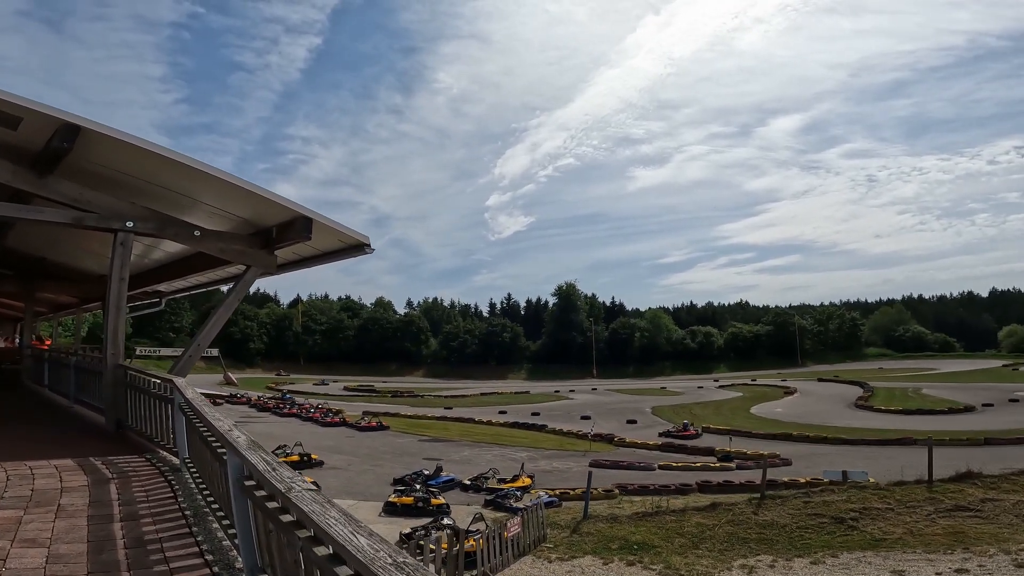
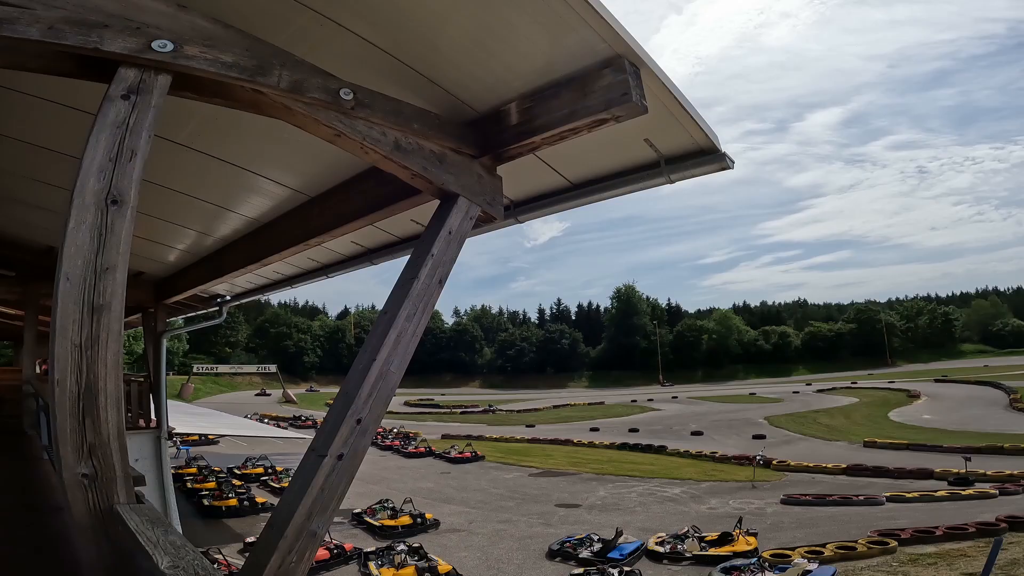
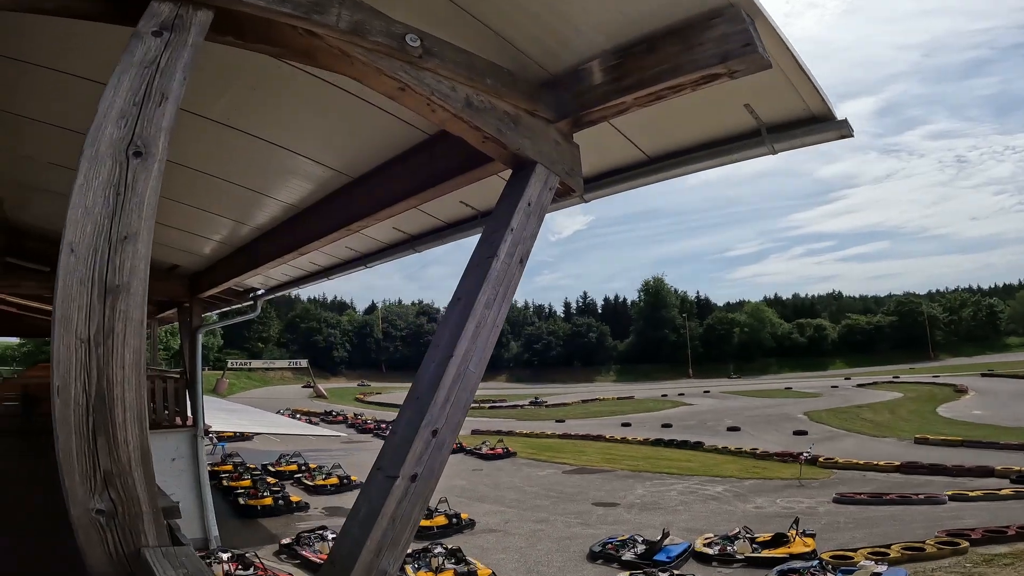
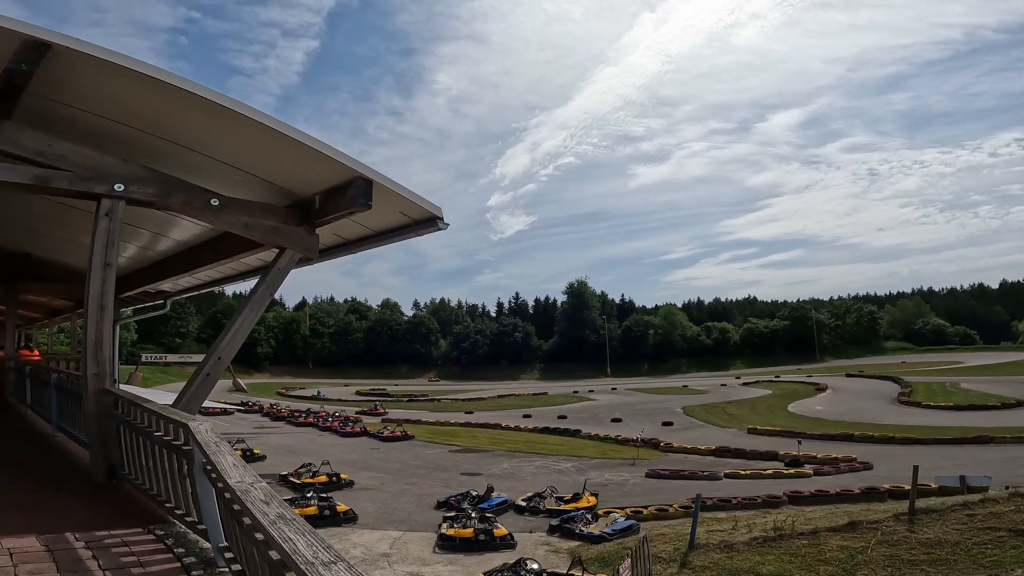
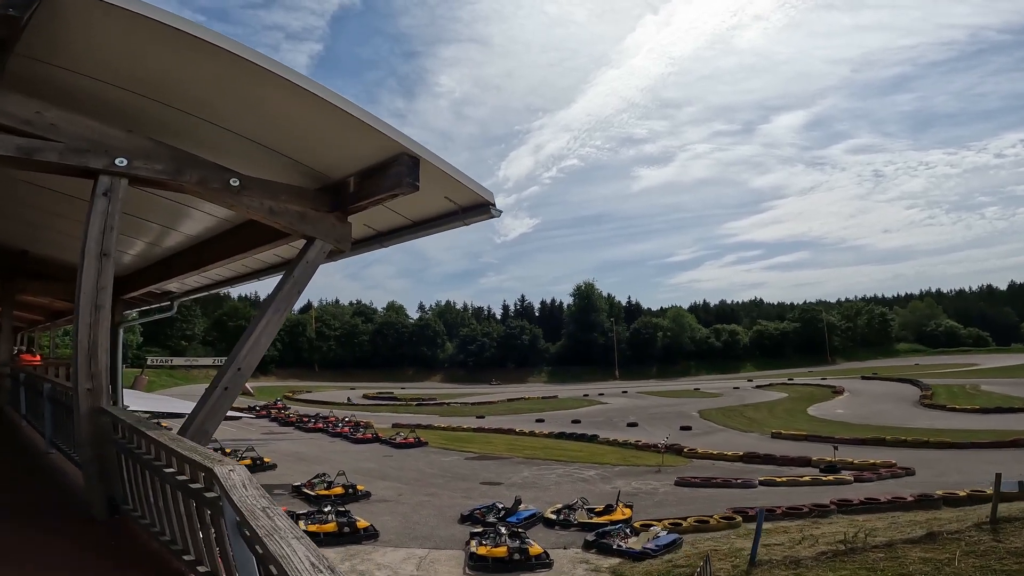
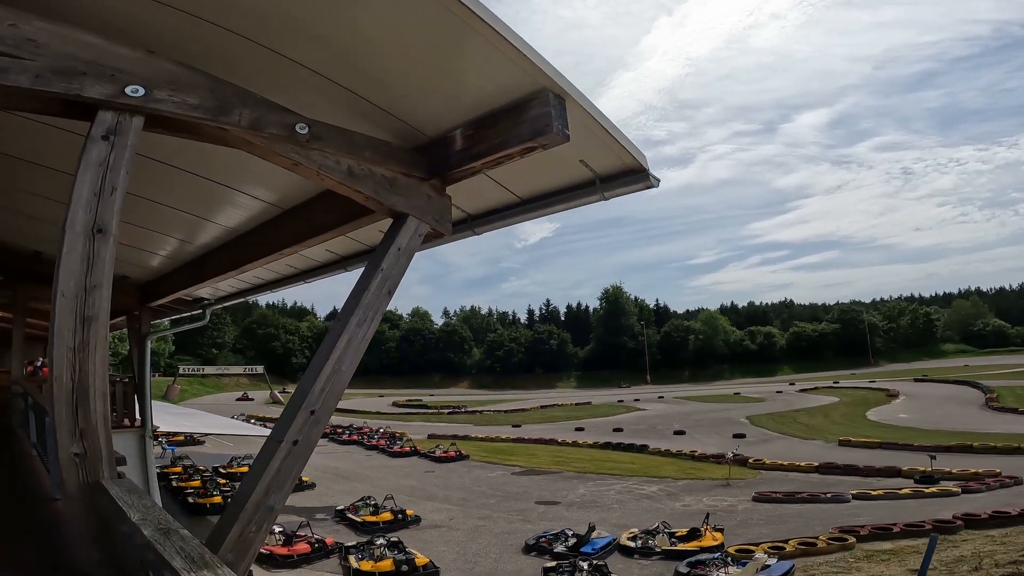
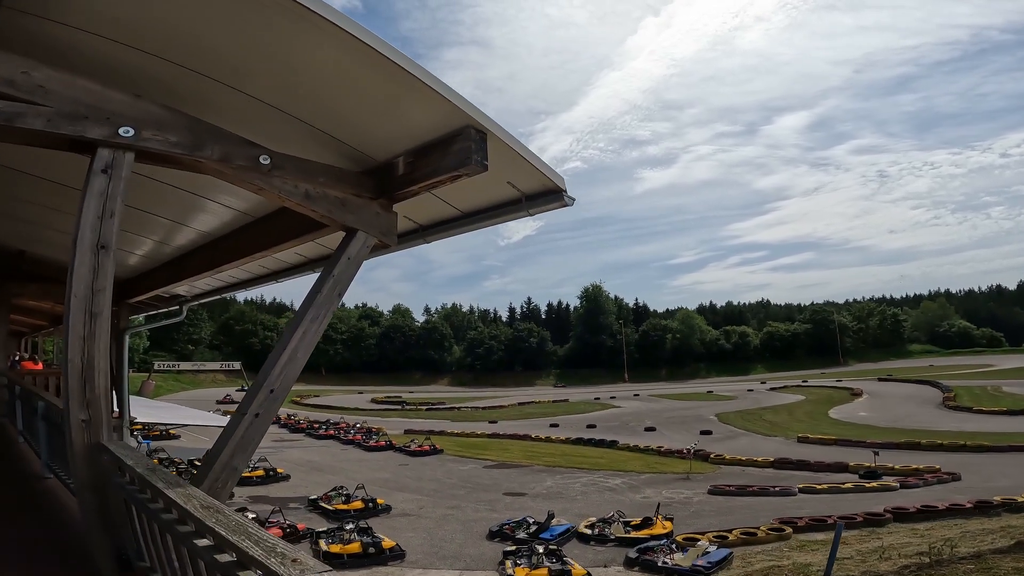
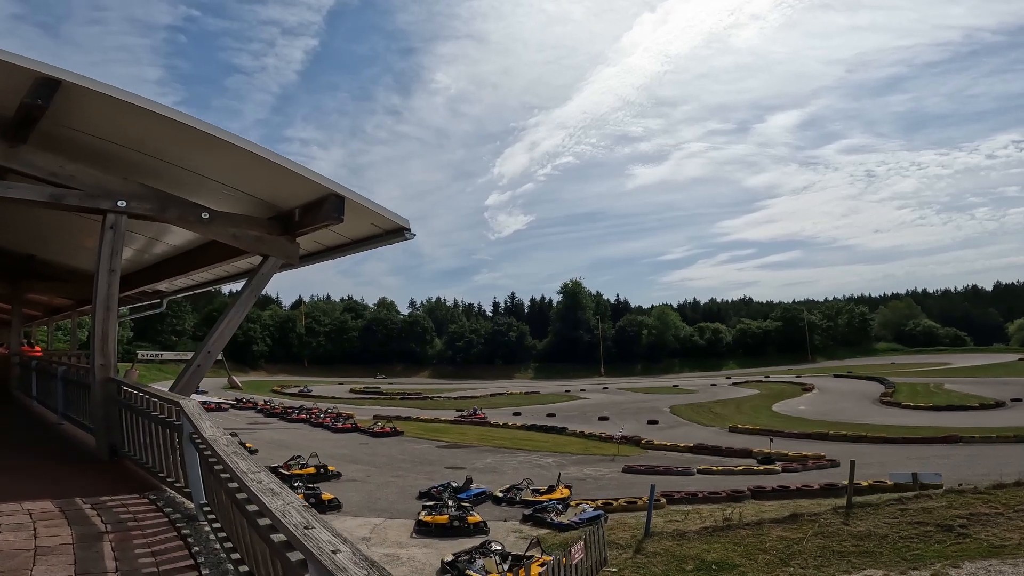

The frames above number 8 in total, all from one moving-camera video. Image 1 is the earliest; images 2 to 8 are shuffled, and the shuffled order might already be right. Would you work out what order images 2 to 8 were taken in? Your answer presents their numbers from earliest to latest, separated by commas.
8, 4, 5, 7, 6, 2, 3
